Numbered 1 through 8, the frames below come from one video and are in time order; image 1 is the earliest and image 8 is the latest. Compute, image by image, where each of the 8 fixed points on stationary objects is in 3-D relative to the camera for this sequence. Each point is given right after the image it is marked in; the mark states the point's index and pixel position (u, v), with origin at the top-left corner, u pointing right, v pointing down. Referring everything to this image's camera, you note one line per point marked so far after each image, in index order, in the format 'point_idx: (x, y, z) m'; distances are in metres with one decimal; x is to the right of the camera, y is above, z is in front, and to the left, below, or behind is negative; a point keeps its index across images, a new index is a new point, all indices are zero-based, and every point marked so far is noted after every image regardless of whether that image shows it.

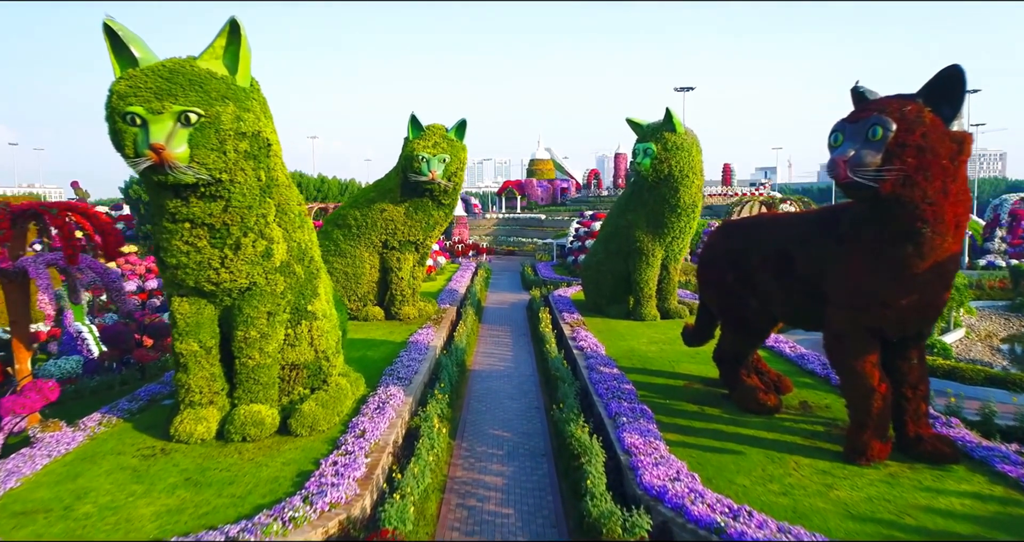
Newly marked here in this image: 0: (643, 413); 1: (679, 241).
0: (+1.0, -1.0, +6.1) m
1: (+2.1, +0.4, +10.8) m
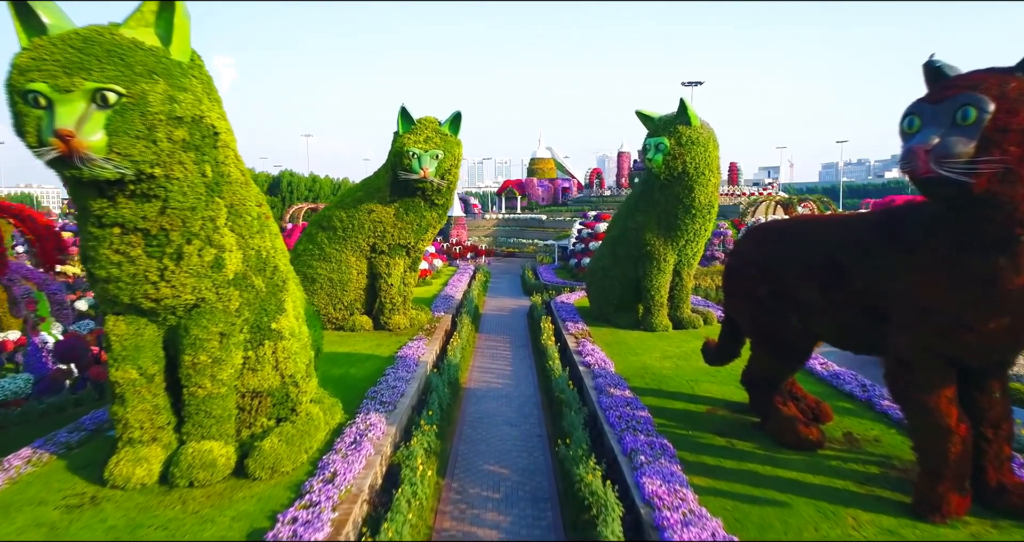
0: (+0.9, -1.1, +5.3) m
1: (+2.1, +0.3, +9.9) m
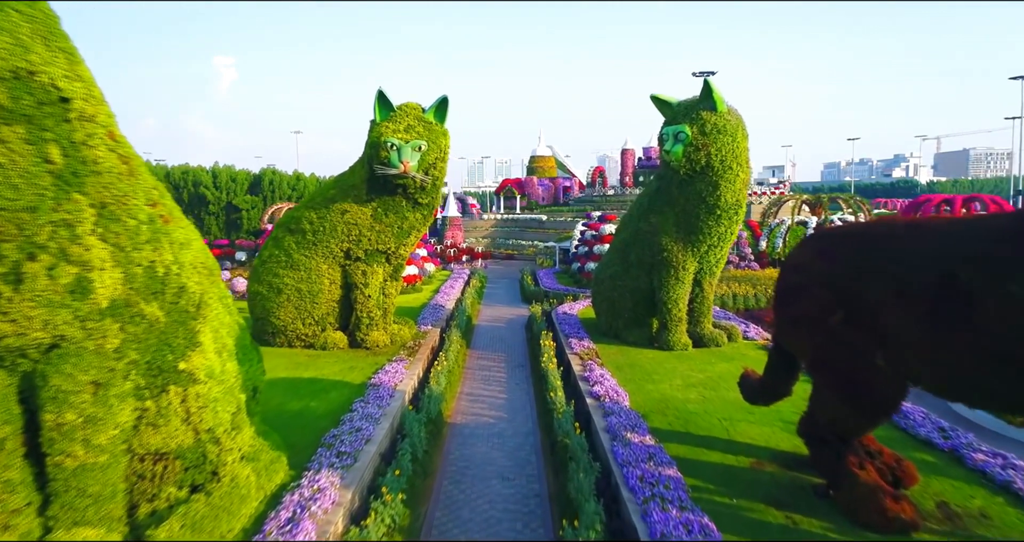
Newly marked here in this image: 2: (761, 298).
0: (+0.9, -1.2, +3.9) m
1: (+2.1, +0.2, +8.5) m
2: (+4.0, -0.4, +13.6) m
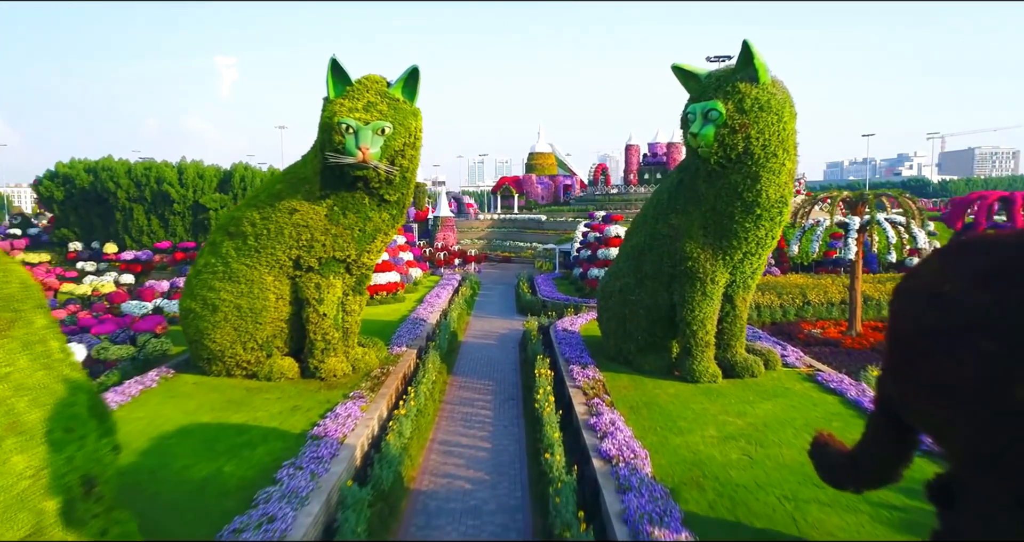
0: (+0.8, -1.3, +2.2) m
1: (+2.0, +0.1, +6.8) m
2: (+3.9, -0.5, +11.9) m
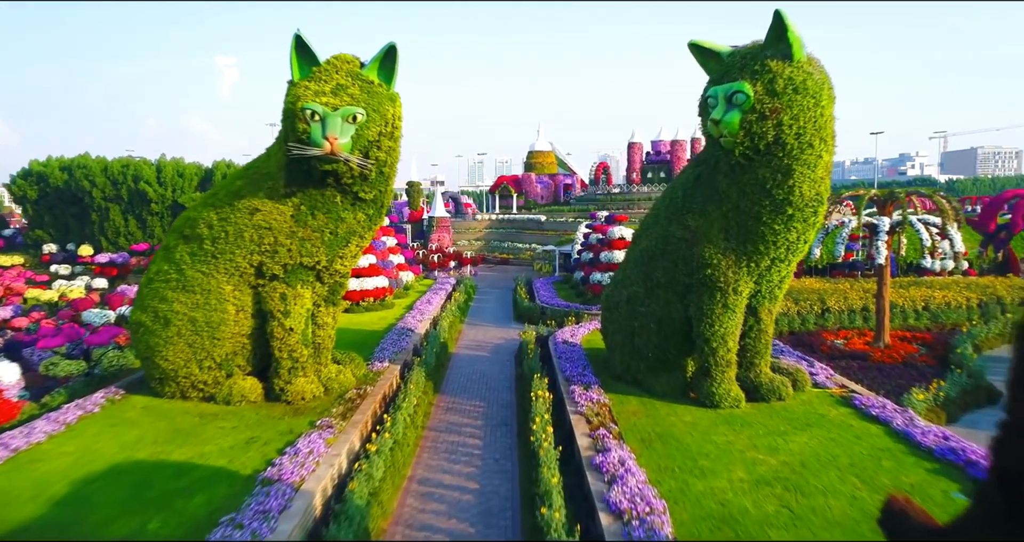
0: (+0.7, -1.4, +1.3) m
1: (+1.9, 0.0, +5.9) m
2: (+3.8, -0.6, +11.0) m
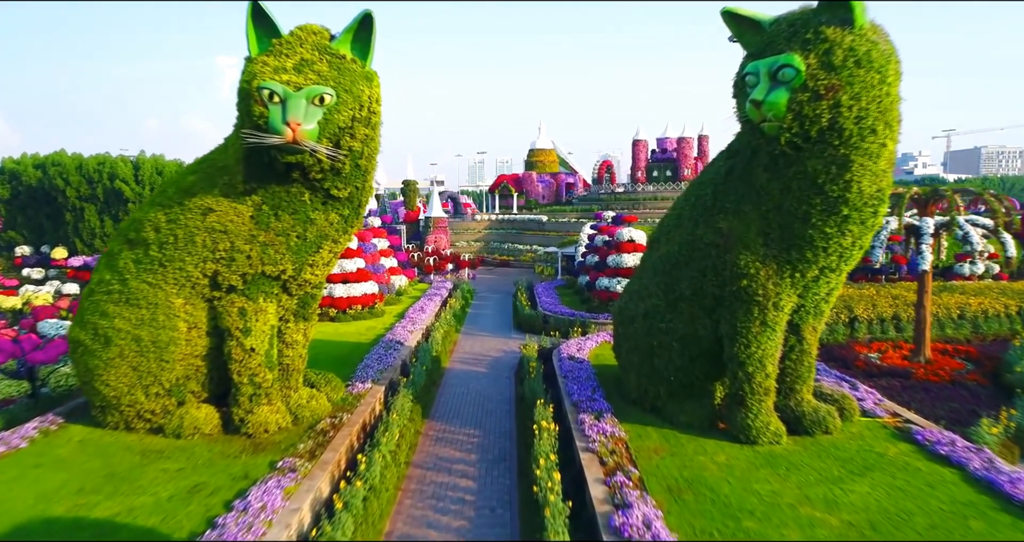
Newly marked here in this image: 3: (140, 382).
0: (+0.7, -1.4, +0.4) m
1: (+1.9, 0.0, +5.0) m
2: (+3.8, -0.7, +10.0) m
3: (-2.4, -0.7, +5.5) m
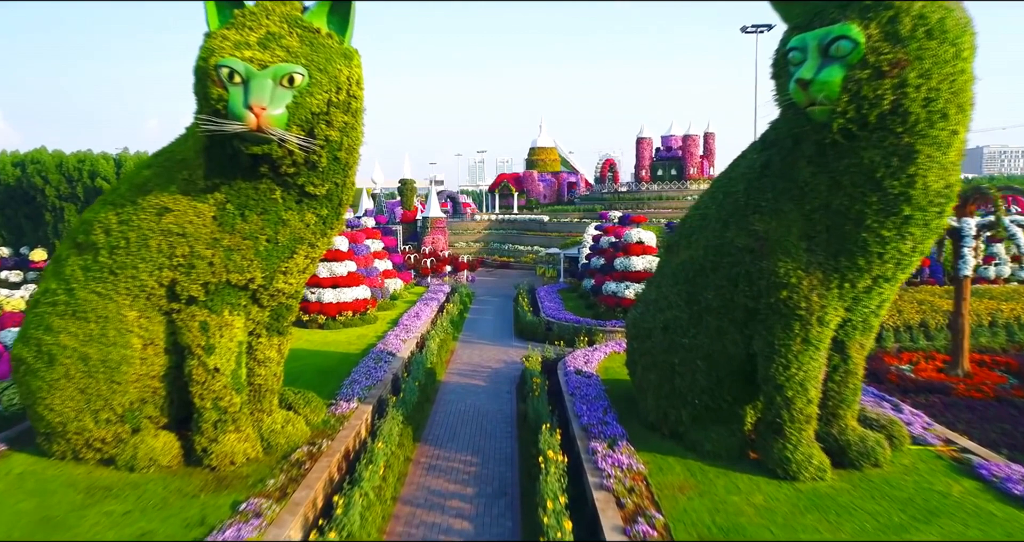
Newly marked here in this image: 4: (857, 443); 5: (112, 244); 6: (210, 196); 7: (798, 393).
0: (+0.7, -1.5, -0.3) m
1: (+1.9, -0.1, +4.3) m
2: (+3.8, -0.7, +9.3) m
3: (-2.4, -0.8, +4.8) m
4: (+1.9, -1.0, +4.7) m
5: (-2.2, +0.1, +4.7) m
6: (-1.7, +0.4, +4.7) m
7: (+1.5, -0.6, +4.4) m
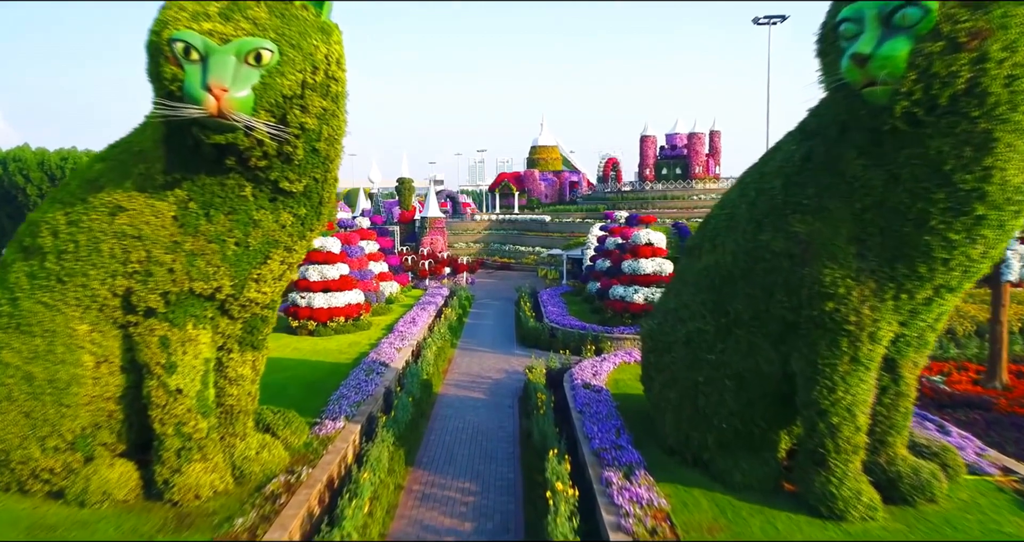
0: (+0.7, -1.5, -0.9) m
1: (+1.9, -0.1, +3.7) m
2: (+3.9, -0.8, +8.7) m
3: (-2.4, -0.8, +4.2) m
4: (+1.9, -1.0, +4.1) m
5: (-2.2, +0.1, +4.1) m
6: (-1.7, +0.4, +4.1) m
7: (+1.5, -0.7, +3.8) m
